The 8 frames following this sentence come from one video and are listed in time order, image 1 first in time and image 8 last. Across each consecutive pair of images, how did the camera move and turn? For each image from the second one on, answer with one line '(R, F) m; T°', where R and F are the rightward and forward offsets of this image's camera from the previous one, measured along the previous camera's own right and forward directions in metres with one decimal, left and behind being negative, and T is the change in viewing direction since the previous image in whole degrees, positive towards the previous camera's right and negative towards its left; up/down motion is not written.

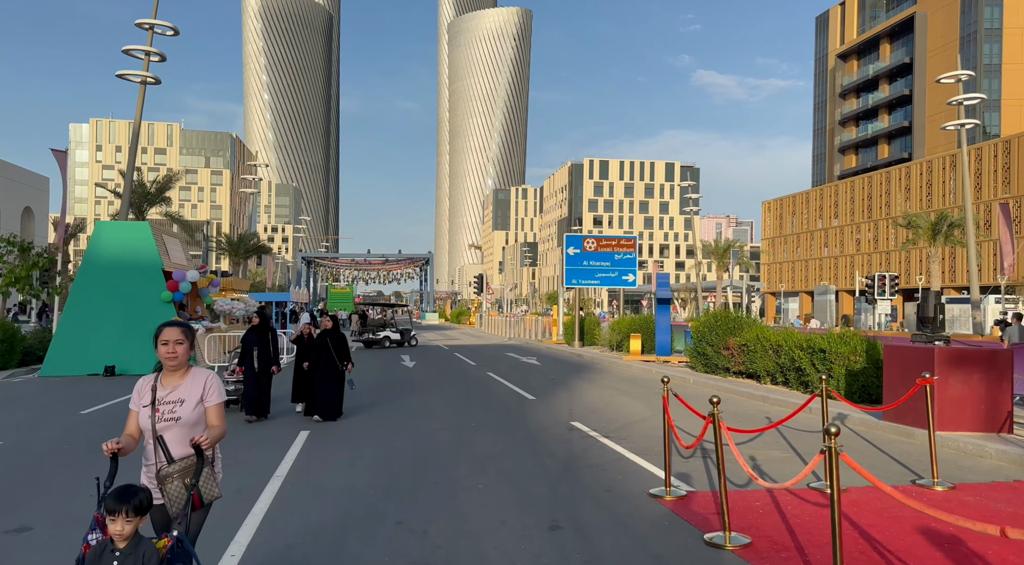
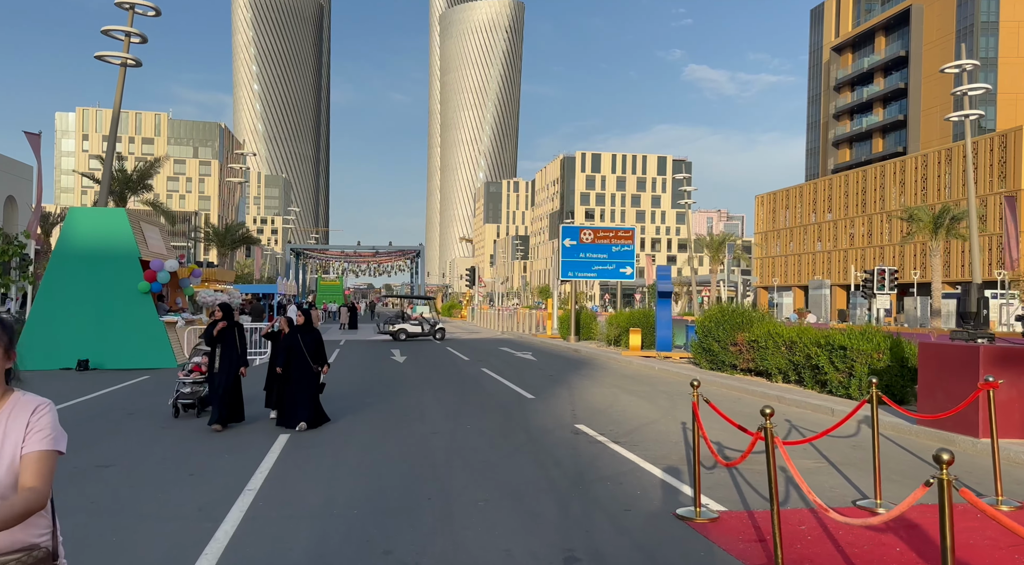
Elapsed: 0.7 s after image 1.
(-0.1, +0.9) m; +1°
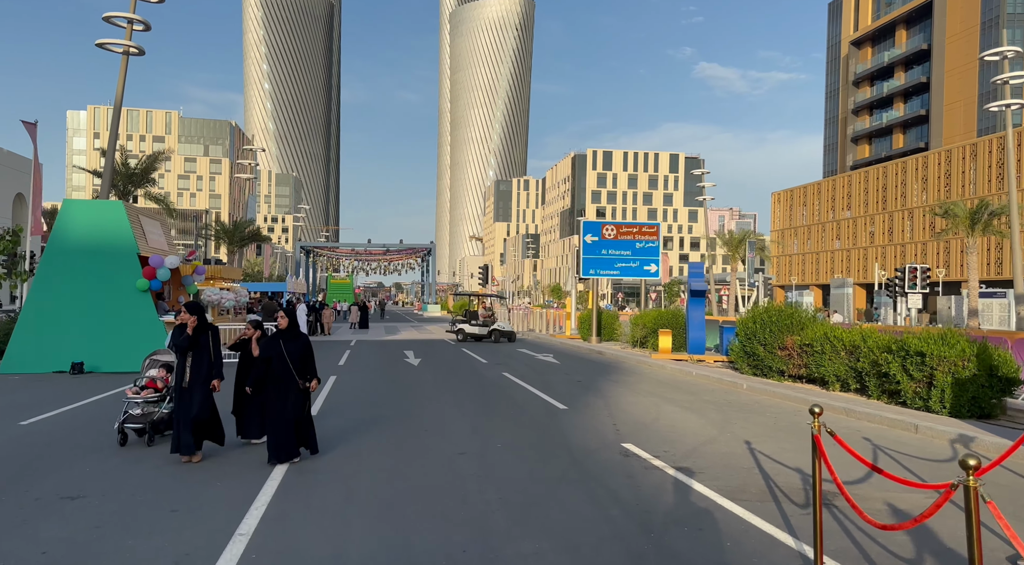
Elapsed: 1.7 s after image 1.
(-0.4, +1.3) m; -1°
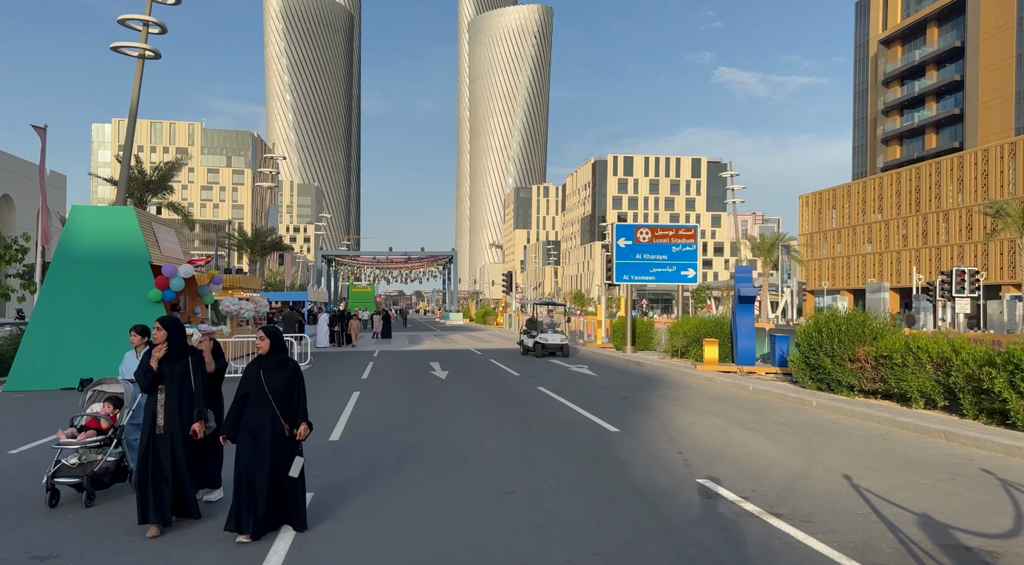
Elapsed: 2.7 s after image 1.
(-0.4, +1.3) m; -2°
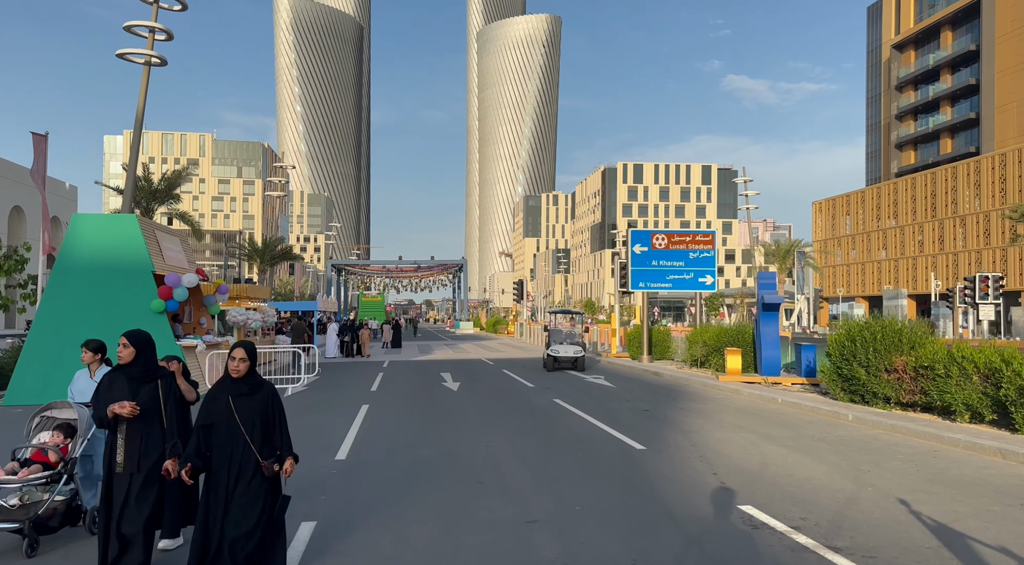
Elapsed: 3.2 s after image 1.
(-0.1, +0.6) m; -1°
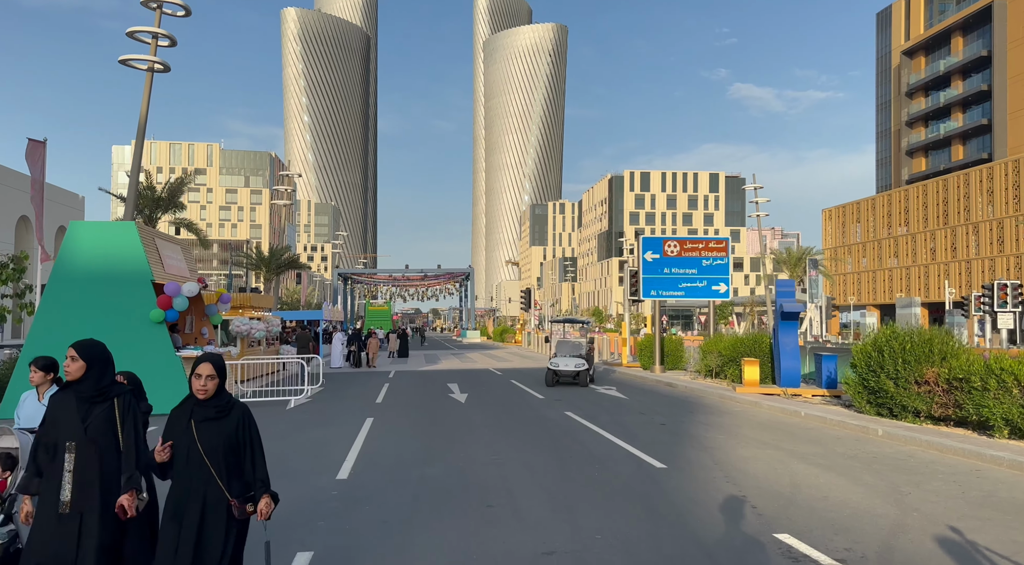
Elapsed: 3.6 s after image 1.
(-0.1, +0.5) m; -1°
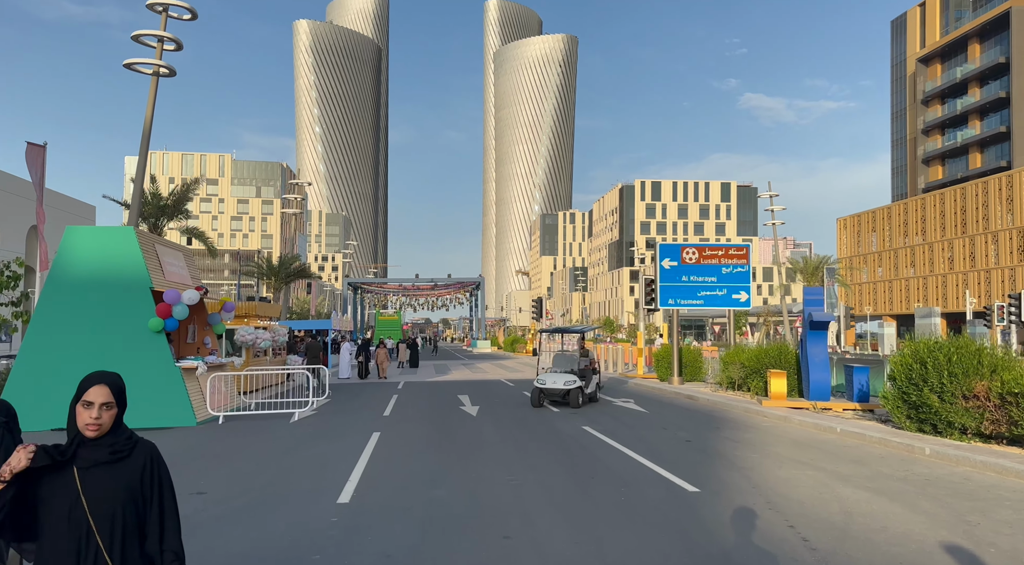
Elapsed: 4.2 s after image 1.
(-0.1, +0.8) m; -1°
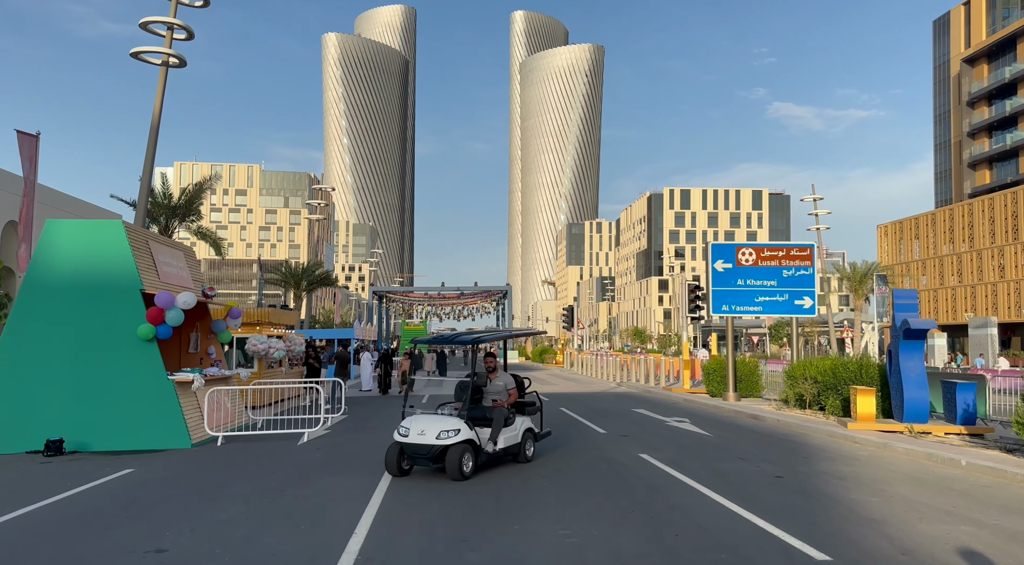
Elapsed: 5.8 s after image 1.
(-0.3, +2.2) m; -2°
